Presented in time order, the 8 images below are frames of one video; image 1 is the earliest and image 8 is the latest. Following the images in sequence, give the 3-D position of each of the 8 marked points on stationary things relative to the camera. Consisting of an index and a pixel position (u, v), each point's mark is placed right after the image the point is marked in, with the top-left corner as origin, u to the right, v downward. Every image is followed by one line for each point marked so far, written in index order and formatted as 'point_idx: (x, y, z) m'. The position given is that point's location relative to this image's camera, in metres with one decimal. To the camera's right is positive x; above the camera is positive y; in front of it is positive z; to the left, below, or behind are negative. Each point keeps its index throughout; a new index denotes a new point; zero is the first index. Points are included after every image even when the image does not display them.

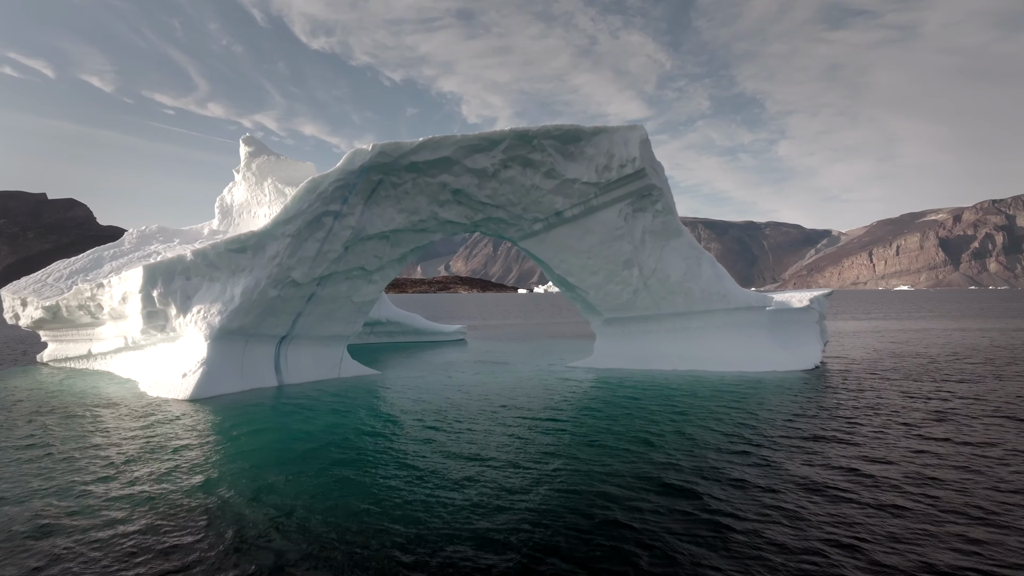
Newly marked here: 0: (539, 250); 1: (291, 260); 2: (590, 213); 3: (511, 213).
0: (+0.8, +1.1, +17.9) m
1: (-5.4, +0.7, +14.6) m
2: (+2.2, +2.2, +17.5) m
3: (0.0, +2.1, +17.2) m
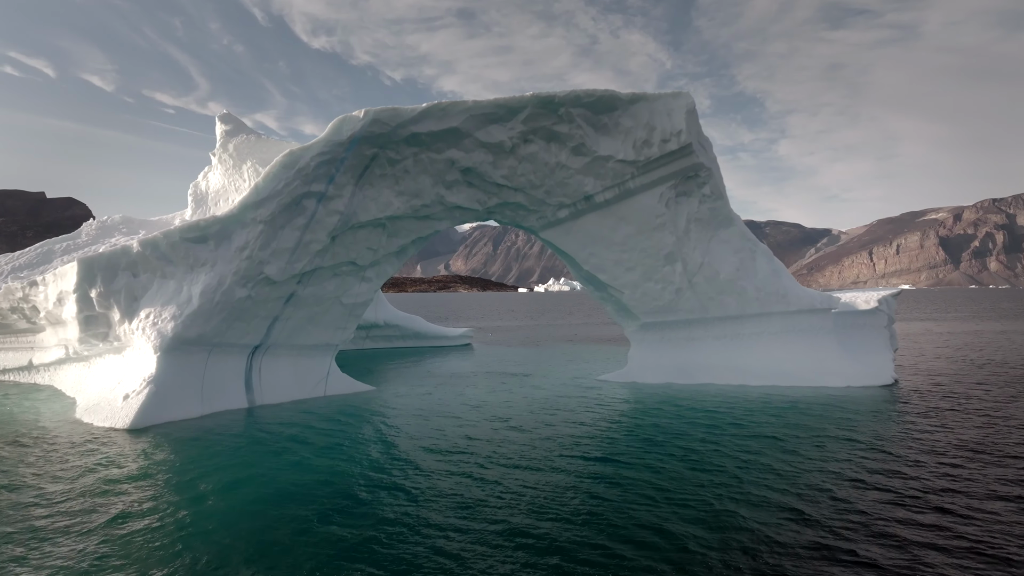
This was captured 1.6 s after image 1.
0: (+1.3, +1.2, +15.1) m
1: (-4.9, +0.7, +11.8) m
2: (+2.7, +2.2, +14.7) m
3: (+0.5, +2.1, +14.4) m
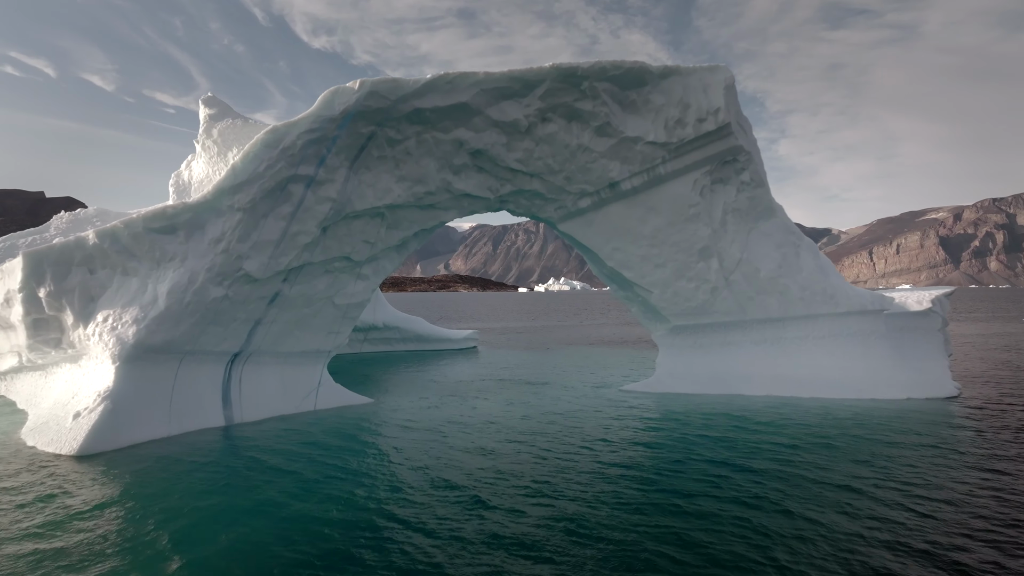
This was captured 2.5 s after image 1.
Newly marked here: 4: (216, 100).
0: (+1.6, +1.2, +13.4) m
1: (-4.5, +0.7, +10.1) m
2: (+3.1, +2.2, +13.0) m
3: (+0.8, +2.2, +12.8) m
4: (-8.6, +5.5, +17.5) m
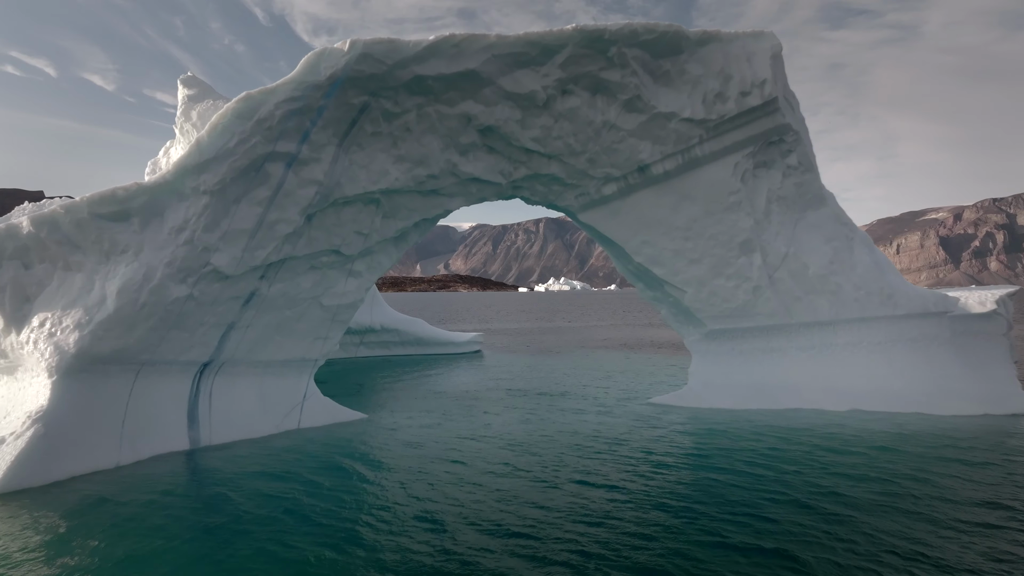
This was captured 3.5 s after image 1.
0: (+1.9, +1.2, +11.8) m
1: (-4.3, +0.7, +8.5) m
2: (+3.3, +2.2, +11.4) m
3: (+1.1, +2.2, +11.1) m
4: (-8.3, +5.5, +15.9) m
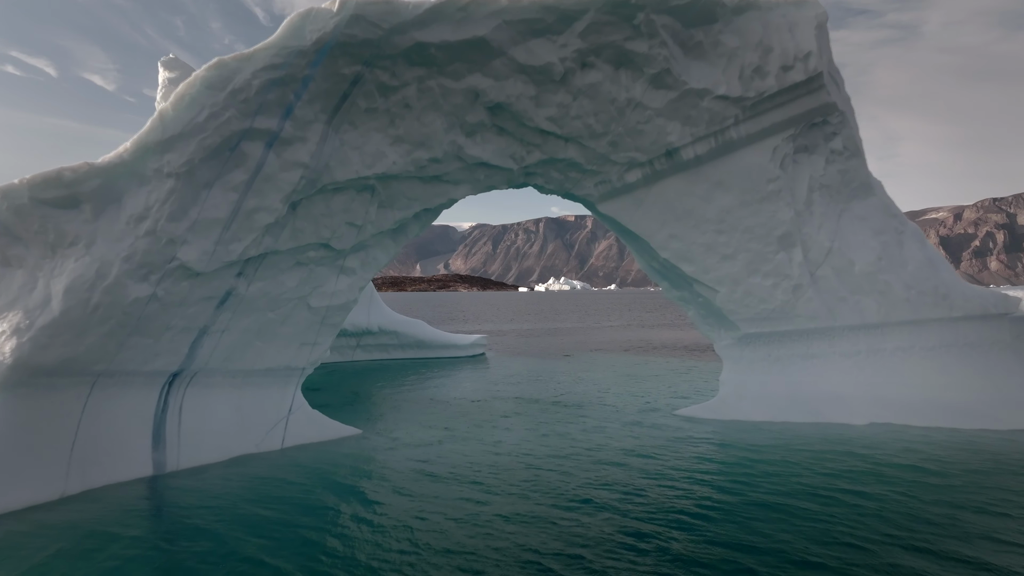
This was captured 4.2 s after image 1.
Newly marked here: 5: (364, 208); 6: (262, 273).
0: (+2.1, +1.2, +10.6) m
1: (-4.1, +0.8, +7.3) m
2: (+3.5, +2.3, +10.1) m
3: (+1.3, +2.2, +9.9) m
4: (-8.1, +5.5, +14.7) m
5: (-2.2, +1.2, +9.0) m
6: (-3.5, +0.2, +8.4) m
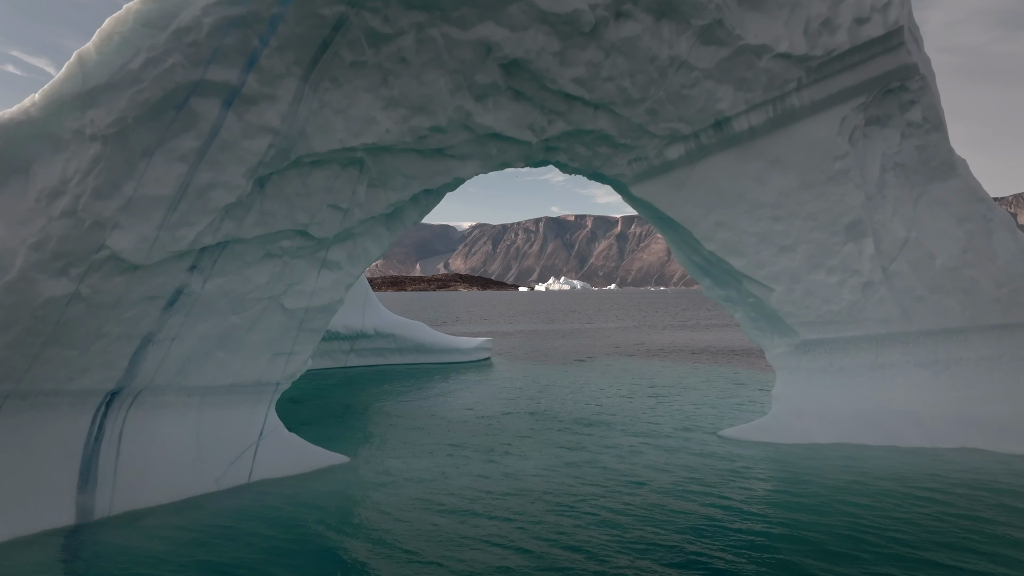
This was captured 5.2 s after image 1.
0: (+2.3, +1.3, +8.9) m
1: (-3.8, +0.8, +5.6) m
2: (+3.8, +2.3, +8.5) m
3: (+1.5, +2.2, +8.2) m
4: (-7.8, +5.5, +13.0) m
5: (-2.0, +1.2, +7.4) m
6: (-3.2, +0.2, +6.8) m
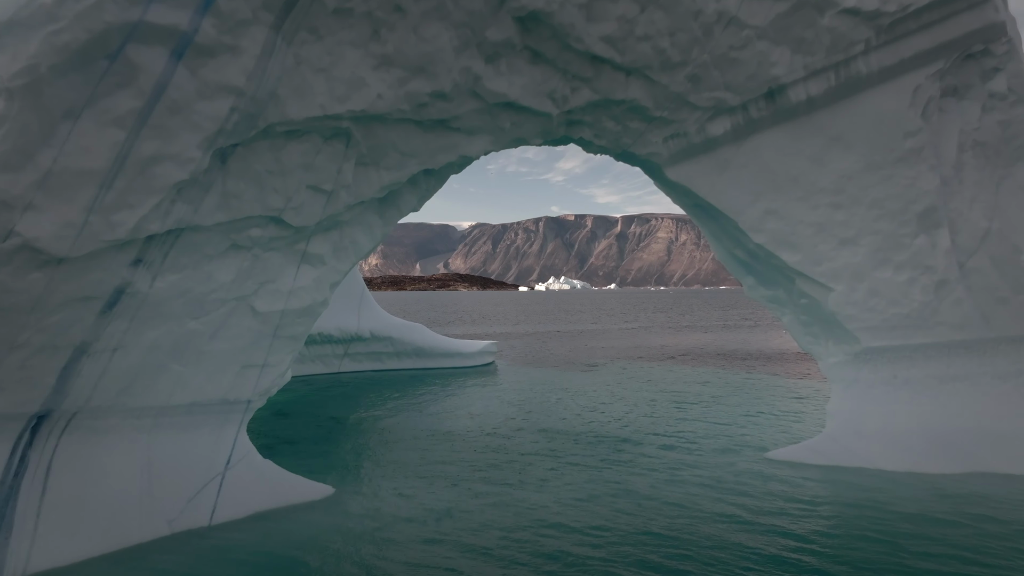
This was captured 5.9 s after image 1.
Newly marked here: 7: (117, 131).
0: (+2.5, +1.3, +7.6) m
1: (-3.7, +0.8, +4.4) m
2: (+4.0, +2.3, +7.2) m
3: (+1.7, +2.2, +7.0) m
4: (-7.7, +5.6, +11.8) m
5: (-1.8, +1.2, +6.1) m
6: (-3.0, +0.3, +5.5) m
7: (-3.1, +1.2, +4.8) m
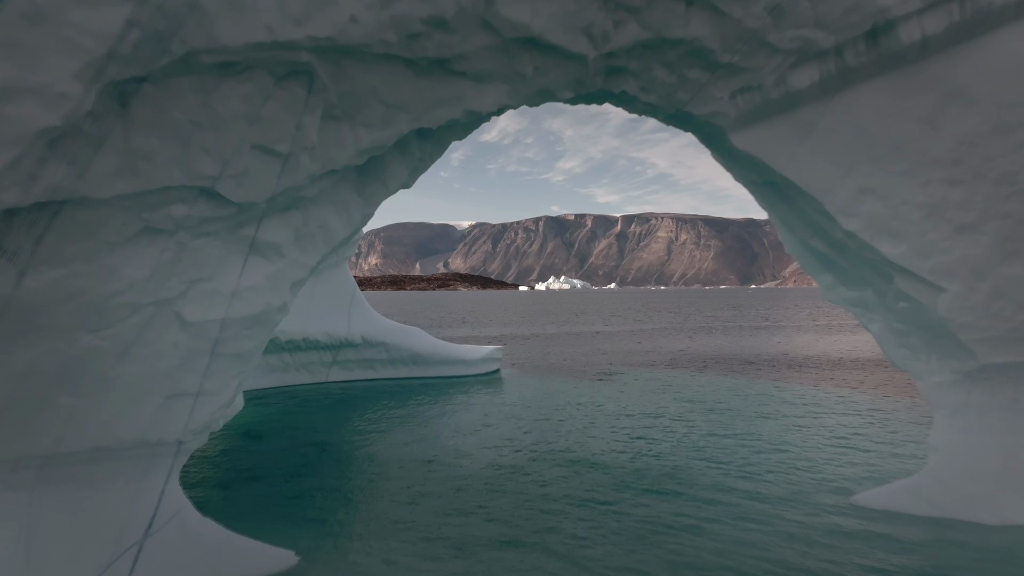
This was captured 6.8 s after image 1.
0: (+2.7, +1.3, +6.0) m
1: (-3.5, +0.8, +2.7) m
2: (+4.2, +2.3, +5.5) m
3: (+1.9, +2.2, +5.3) m
4: (-7.5, +5.6, +10.1) m
5: (-1.6, +1.2, +4.4) m
6: (-2.9, +0.3, +3.8) m
7: (-2.9, +1.2, +3.1) m
